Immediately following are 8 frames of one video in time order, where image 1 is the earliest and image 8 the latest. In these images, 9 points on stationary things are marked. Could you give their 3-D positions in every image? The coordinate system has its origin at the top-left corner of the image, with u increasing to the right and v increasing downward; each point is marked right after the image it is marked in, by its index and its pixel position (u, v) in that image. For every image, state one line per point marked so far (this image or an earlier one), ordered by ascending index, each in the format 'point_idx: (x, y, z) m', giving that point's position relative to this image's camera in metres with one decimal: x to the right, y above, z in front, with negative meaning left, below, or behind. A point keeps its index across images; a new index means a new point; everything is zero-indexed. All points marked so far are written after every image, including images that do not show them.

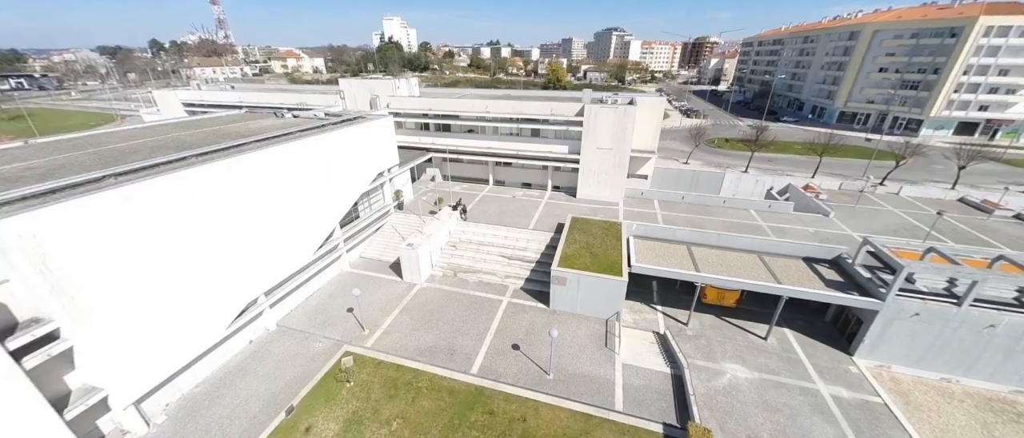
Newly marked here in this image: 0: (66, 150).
0: (-20.6, +3.2, +15.8) m
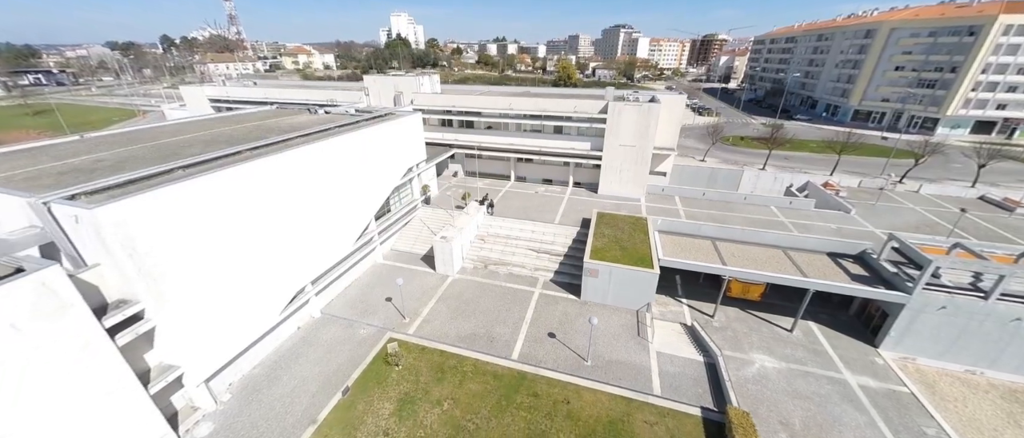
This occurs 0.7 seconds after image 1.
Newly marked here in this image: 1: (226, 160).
0: (-18.8, +3.7, +16.6) m
1: (-11.8, +2.5, +14.2) m
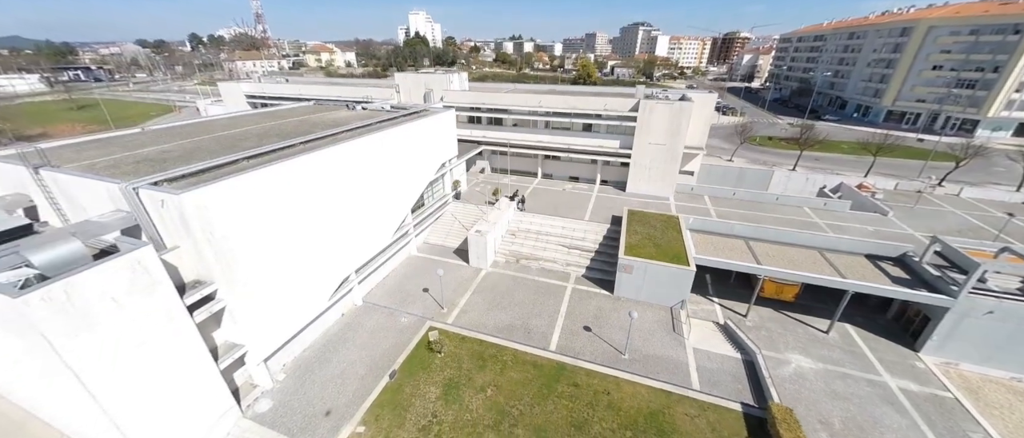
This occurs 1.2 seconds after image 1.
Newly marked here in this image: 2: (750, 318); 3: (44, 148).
0: (-16.9, +4.3, +17.5) m
1: (-10.0, +2.9, +15.0) m
2: (+13.6, -5.6, +19.4) m
3: (-20.2, +3.1, +14.8) m
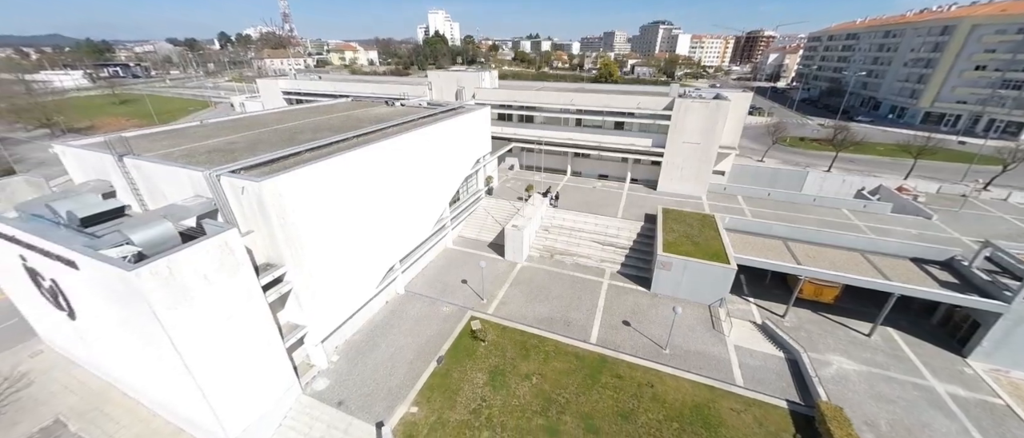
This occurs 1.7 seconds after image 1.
0: (-14.7, +4.9, +18.5) m
1: (-7.9, +3.4, +15.7) m
2: (+15.6, -5.6, +19.3) m
3: (-18.1, +3.7, +15.8) m
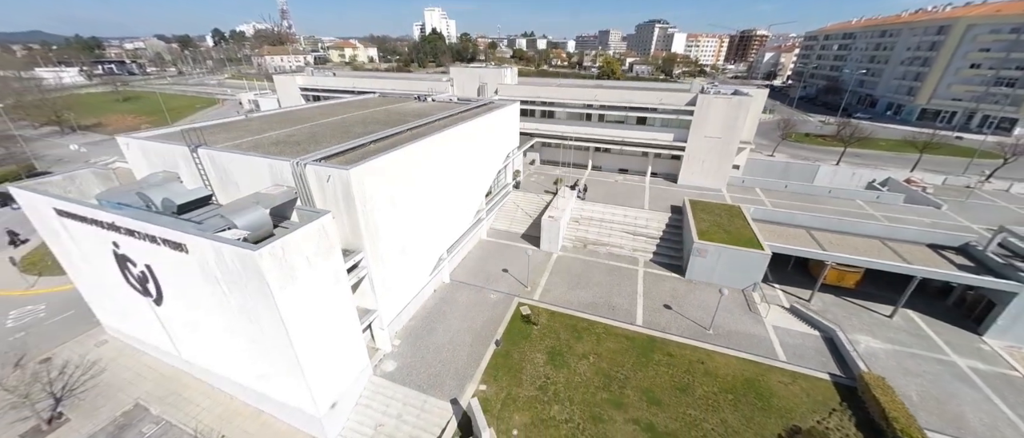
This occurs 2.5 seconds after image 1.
0: (-12.3, +5.4, +18.9) m
1: (-5.5, +3.9, +16.2) m
2: (+18.0, -5.0, +20.3) m
3: (-15.7, +4.2, +16.2) m
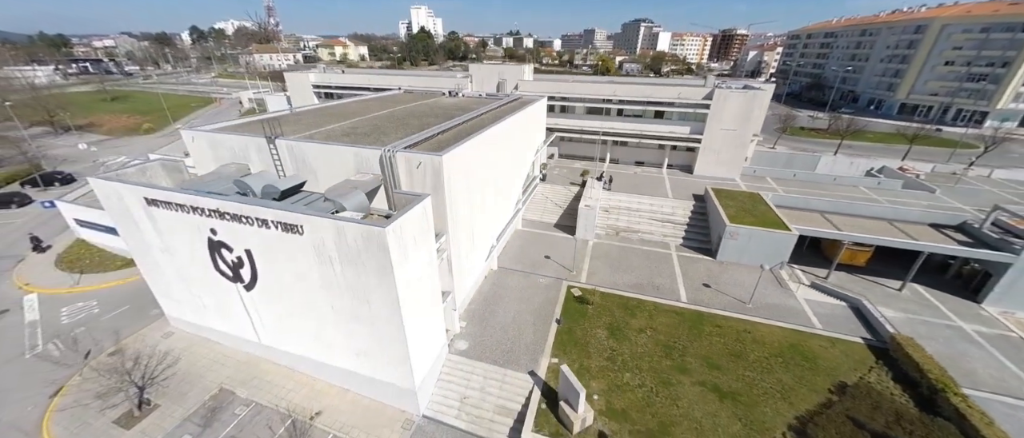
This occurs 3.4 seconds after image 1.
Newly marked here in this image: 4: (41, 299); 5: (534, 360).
0: (-9.7, +5.8, +19.4) m
1: (-2.8, +4.5, +17.0) m
2: (+20.7, -3.9, +22.0) m
3: (-13.0, +4.6, +16.6) m
4: (-25.4, -4.3, +18.3) m
5: (+0.9, -6.0, +14.5) m
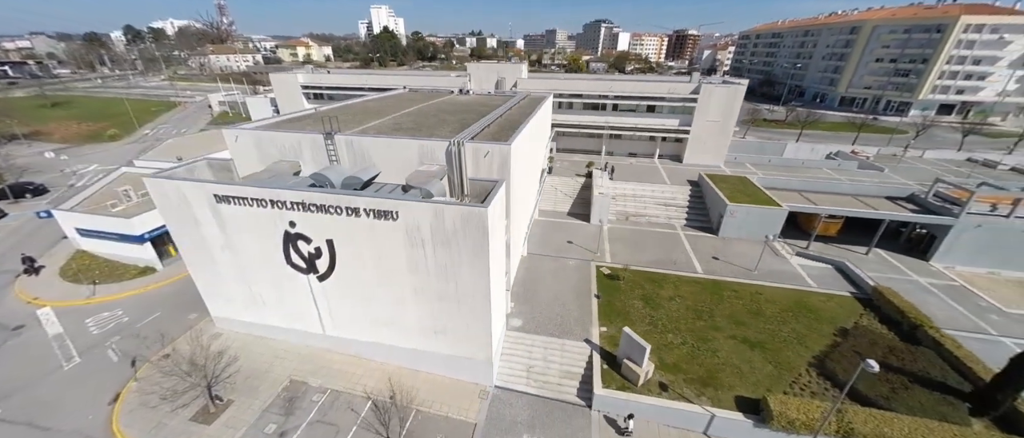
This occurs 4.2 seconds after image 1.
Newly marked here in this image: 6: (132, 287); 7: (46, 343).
0: (-8.2, +6.1, +19.8) m
1: (-1.0, +5.1, +18.1) m
2: (+22.3, -2.2, +25.3) m
3: (-11.1, +4.7, +16.7) m
4: (-23.1, -4.8, +17.3) m
5: (+3.4, -5.2, +16.0) m
6: (-21.3, -3.8, +19.1) m
7: (-21.4, -5.7, +15.6) m
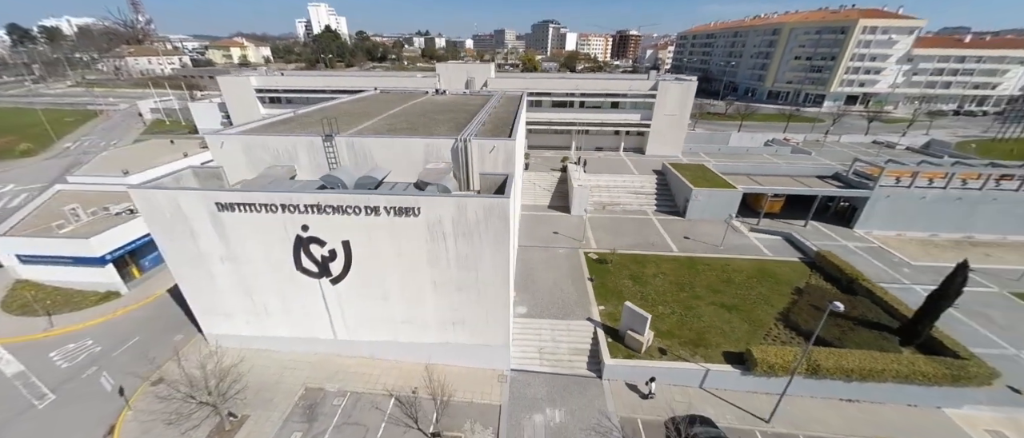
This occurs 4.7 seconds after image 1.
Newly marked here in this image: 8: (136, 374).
0: (-8.9, +5.9, +19.7) m
1: (-1.5, +5.4, +18.8) m
2: (+21.1, -0.4, +28.8) m
3: (-11.4, +4.3, +16.2) m
4: (-22.8, -5.9, +15.4) m
5: (+3.7, -4.6, +17.3) m
6: (-21.2, -4.8, +17.4) m
7: (-20.7, -6.7, +13.9) m
8: (-16.0, -6.5, +14.4) m
